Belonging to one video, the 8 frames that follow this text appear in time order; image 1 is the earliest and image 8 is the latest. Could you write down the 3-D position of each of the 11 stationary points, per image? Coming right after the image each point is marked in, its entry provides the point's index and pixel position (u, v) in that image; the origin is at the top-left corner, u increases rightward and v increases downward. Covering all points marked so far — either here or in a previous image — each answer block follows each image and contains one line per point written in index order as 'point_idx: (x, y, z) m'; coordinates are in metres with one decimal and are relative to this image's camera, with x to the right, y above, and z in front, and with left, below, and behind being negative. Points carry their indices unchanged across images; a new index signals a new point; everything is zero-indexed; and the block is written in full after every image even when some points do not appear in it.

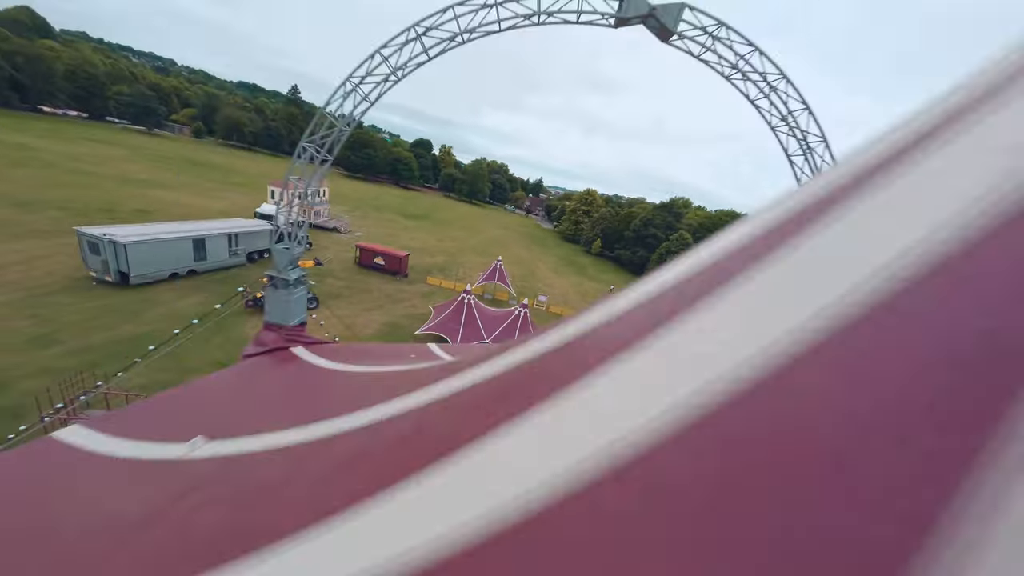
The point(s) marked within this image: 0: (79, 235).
0: (-9.9, +1.3, +13.8) m
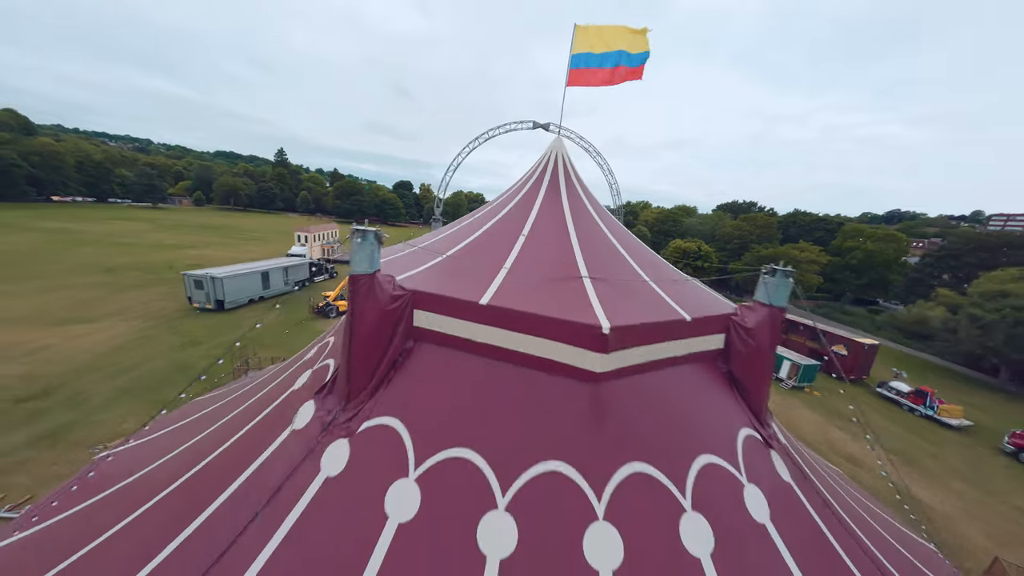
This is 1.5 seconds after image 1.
0: (-10.2, +0.4, +19.3) m
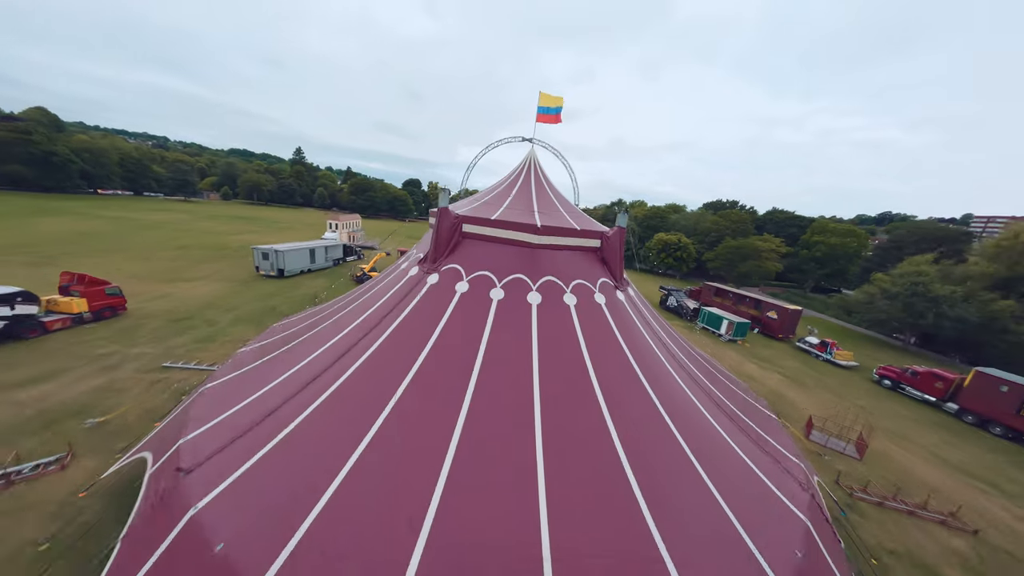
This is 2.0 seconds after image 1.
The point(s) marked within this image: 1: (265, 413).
0: (-10.2, +1.6, +24.4) m
1: (-2.5, -1.3, +6.1) m
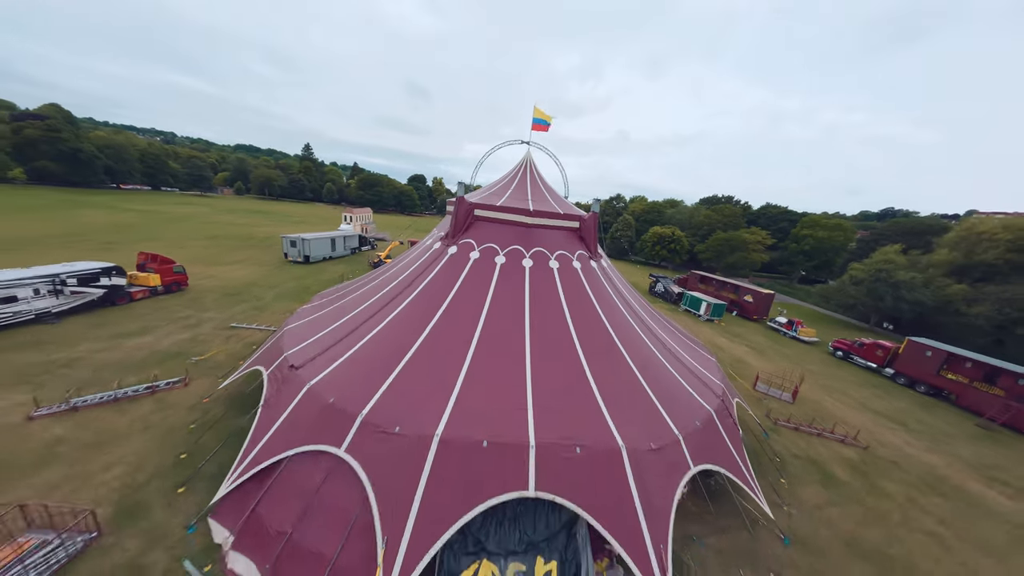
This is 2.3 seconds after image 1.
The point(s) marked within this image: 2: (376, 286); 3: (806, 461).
0: (-10.2, +2.3, +27.3) m
1: (-2.6, -0.7, +9.0) m
2: (-2.7, +0.1, +12.1) m
3: (+5.4, -3.2, +11.3) m
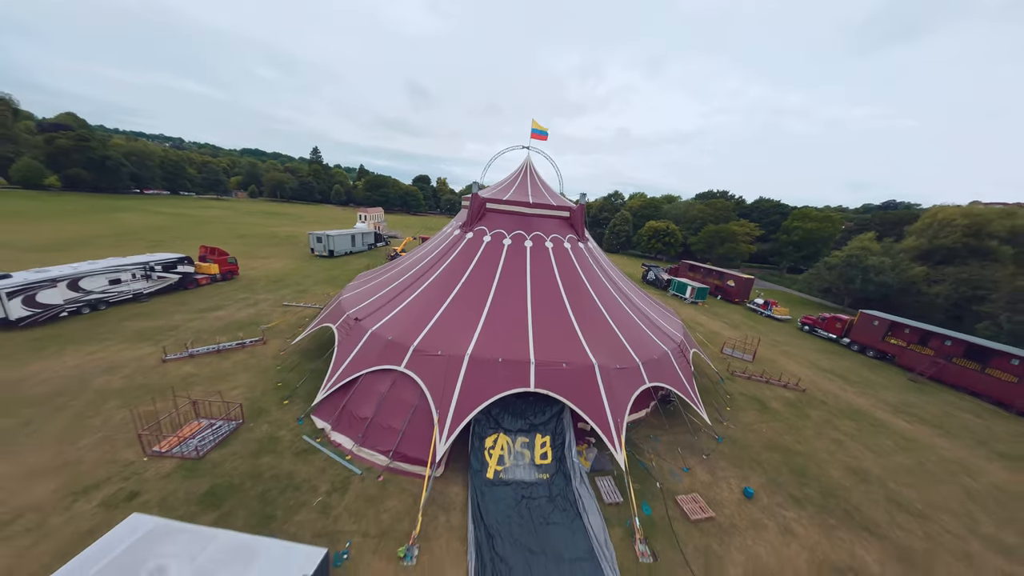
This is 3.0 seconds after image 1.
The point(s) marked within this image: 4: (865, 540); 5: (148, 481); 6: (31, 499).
0: (-10.1, +2.7, +30.4) m
1: (-2.5, -0.2, +12.1) m
2: (-2.6, +0.6, +15.1) m
3: (+5.5, -2.5, +14.3) m
4: (+4.7, -3.3, +8.1) m
5: (-4.2, -2.2, +7.1) m
6: (-5.0, -2.2, +6.5) m
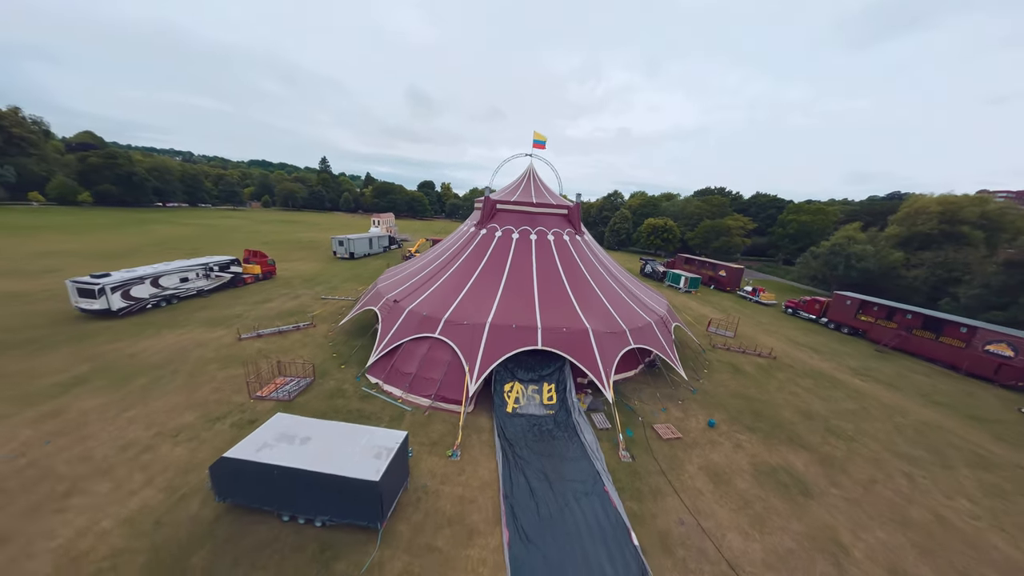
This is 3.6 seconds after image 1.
0: (-9.8, +2.6, +33.0) m
1: (-2.2, 0.0, +14.6) m
2: (-2.4, +0.8, +17.7) m
3: (+5.8, -2.0, +16.7) m
4: (+4.9, -2.8, +10.6) m
5: (-4.0, -1.9, +9.7) m
6: (-4.8, -2.0, +9.0) m
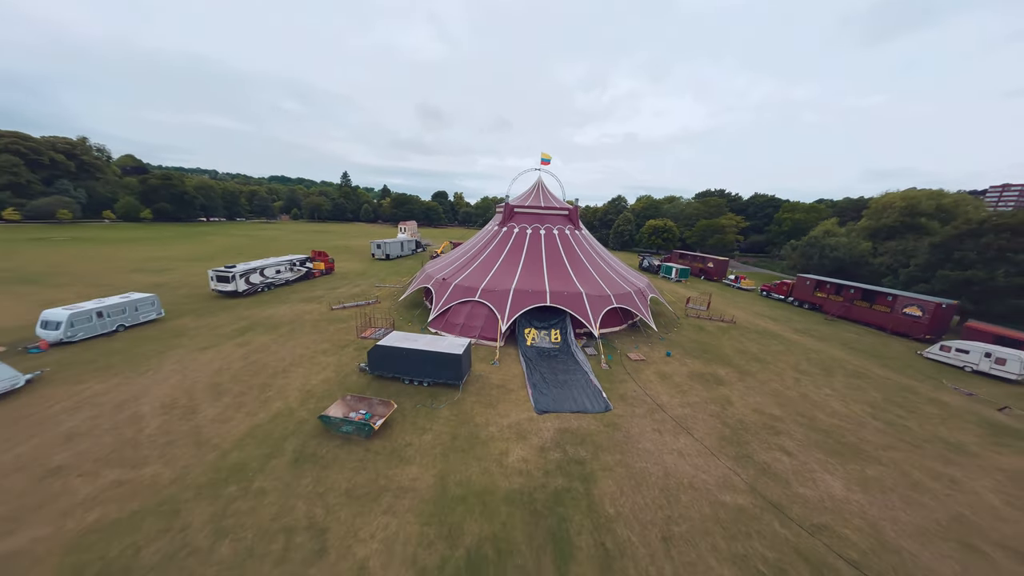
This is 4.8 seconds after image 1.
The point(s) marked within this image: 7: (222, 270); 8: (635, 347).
0: (-8.9, +2.8, +38.4) m
1: (-1.7, +0.6, +19.9) m
2: (-1.8, +1.4, +22.9) m
3: (+6.4, -1.3, +21.8) m
4: (+5.4, -2.0, +15.7) m
5: (-3.6, -1.4, +15.0) m
6: (-4.4, -1.4, +14.3) m
7: (-9.2, +0.6, +19.4) m
8: (+3.4, -1.6, +17.2) m
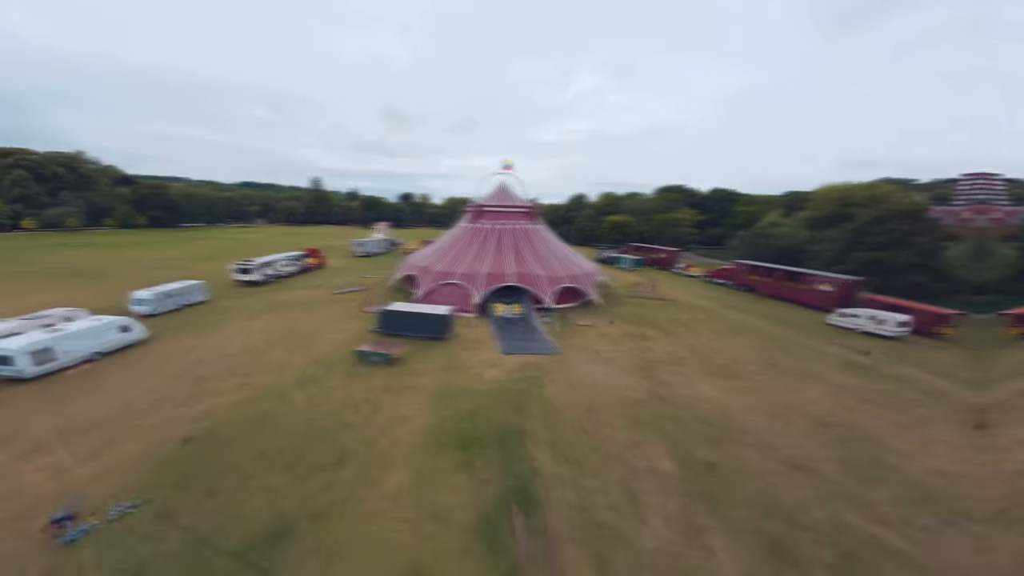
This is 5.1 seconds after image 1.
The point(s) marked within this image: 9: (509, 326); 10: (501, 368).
0: (-10.4, +3.1, +42.2) m
1: (-2.6, +1.1, +23.8) m
2: (-2.8, +1.8, +26.9) m
3: (+5.5, -0.6, +26.0) m
4: (+4.8, -1.3, +19.9) m
5: (-4.2, -0.9, +18.9) m
6: (-5.0, -0.9, +18.2) m
7: (-10.0, +0.9, +23.1) m
8: (+2.7, -1.0, +21.4) m
9: (+0.2, -1.2, +18.6) m
10: (-0.2, -1.7, +13.3) m
